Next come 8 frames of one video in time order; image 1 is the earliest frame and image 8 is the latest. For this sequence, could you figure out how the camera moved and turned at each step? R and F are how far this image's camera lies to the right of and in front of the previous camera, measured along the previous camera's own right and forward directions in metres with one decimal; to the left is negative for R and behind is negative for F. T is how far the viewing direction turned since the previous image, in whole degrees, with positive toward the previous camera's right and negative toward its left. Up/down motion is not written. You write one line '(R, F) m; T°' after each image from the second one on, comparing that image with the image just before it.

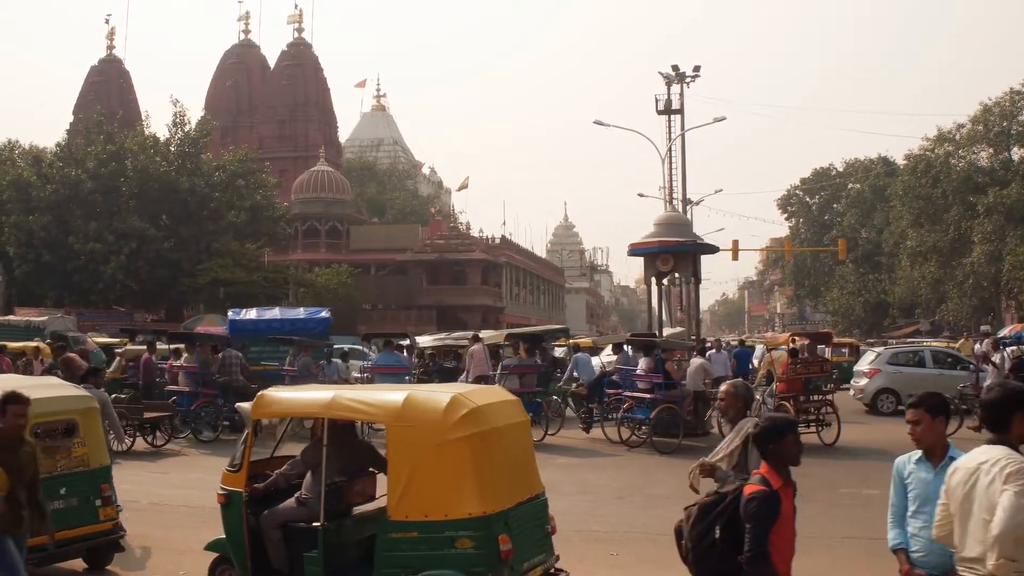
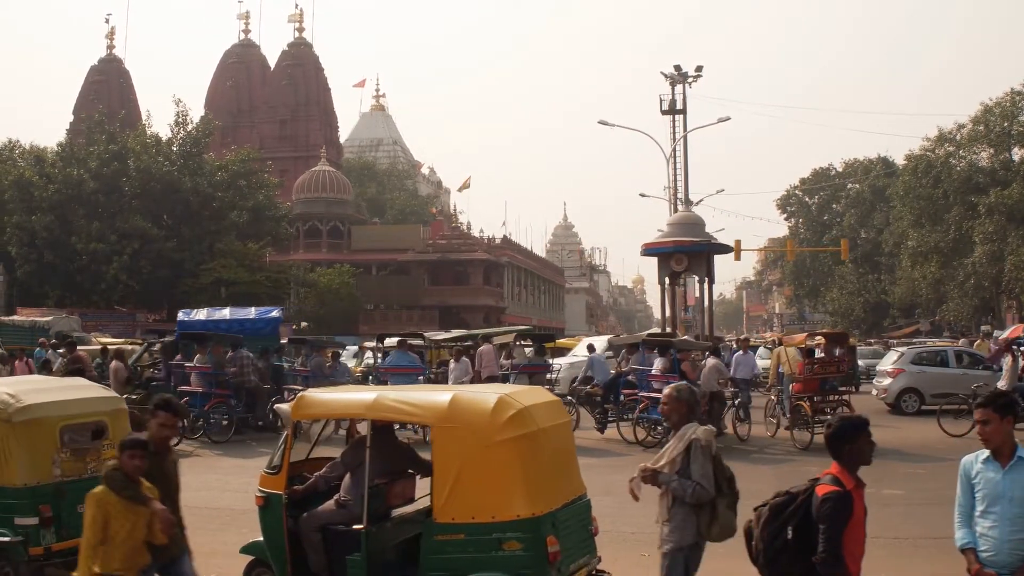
(-0.3, +0.1) m; 0°
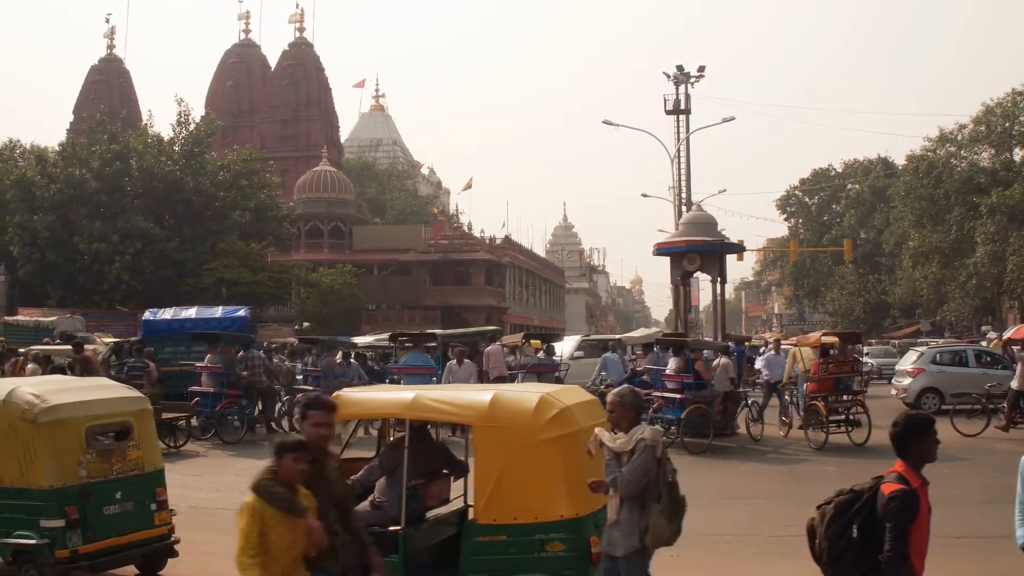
(-0.2, +0.1) m; 0°
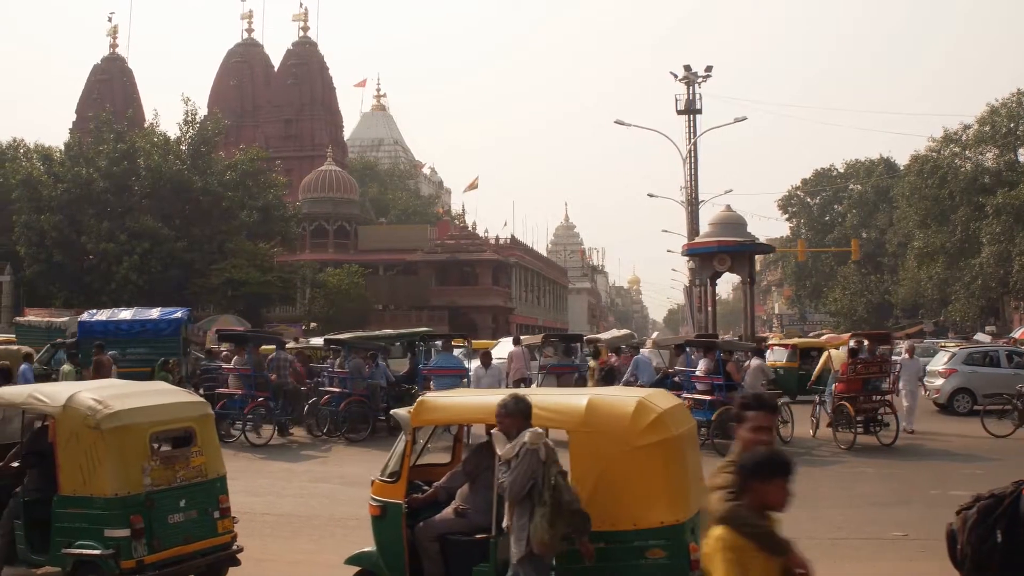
(-0.5, +0.2) m; 0°
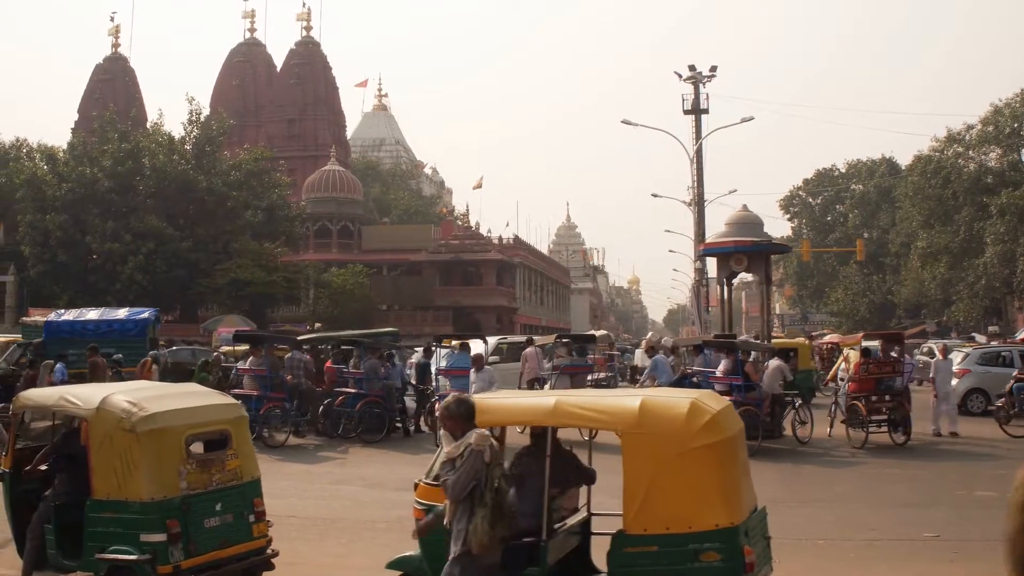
(-0.3, +0.1) m; 0°
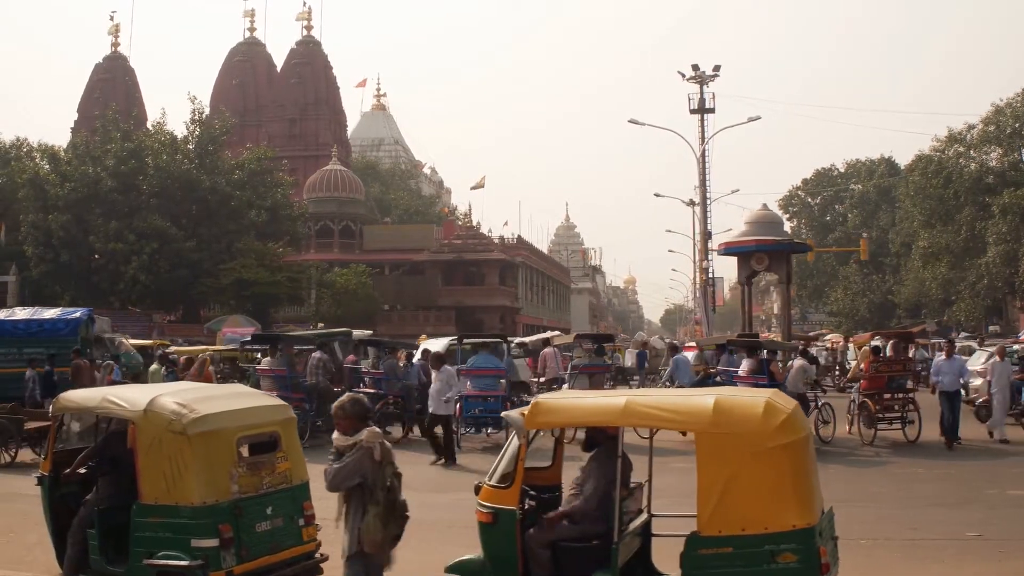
(-0.4, +0.1) m; 0°
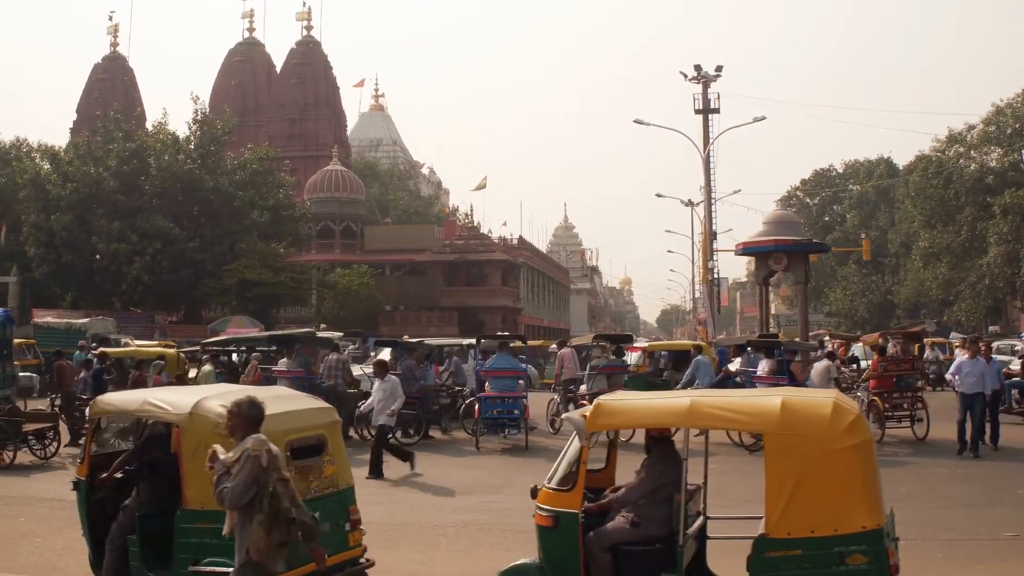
(-0.4, +0.1) m; 0°
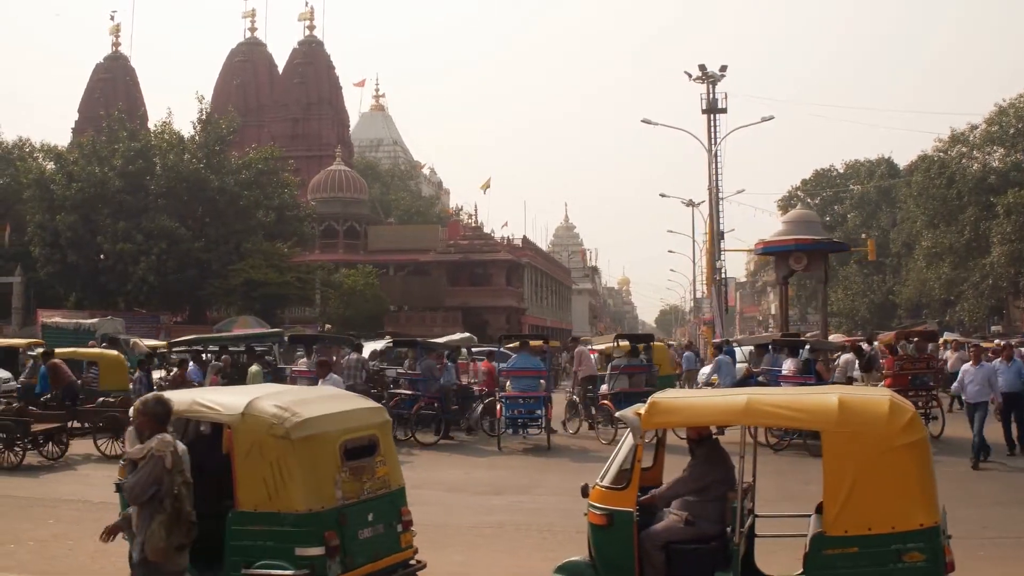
(-0.4, +0.1) m; 0°
